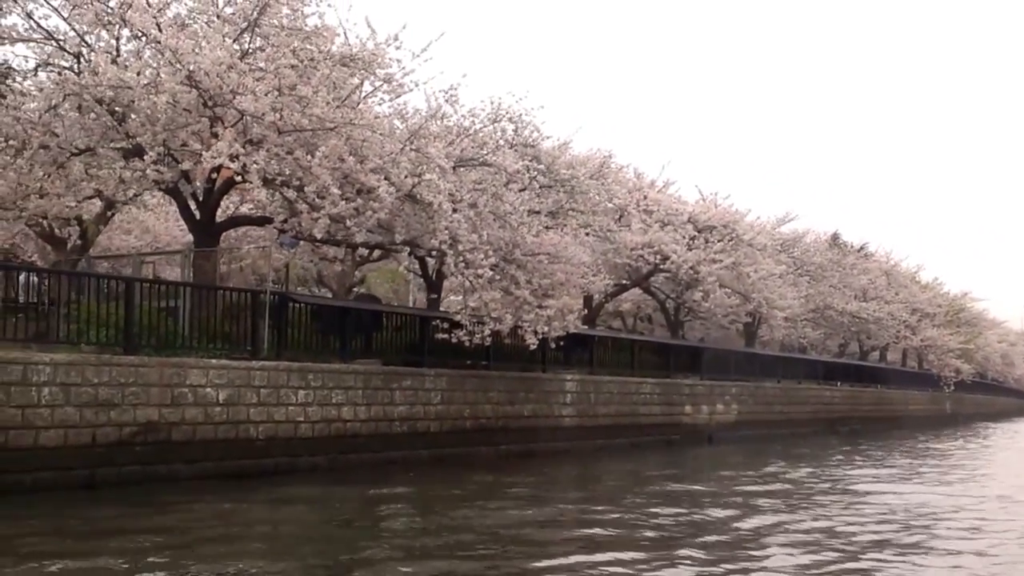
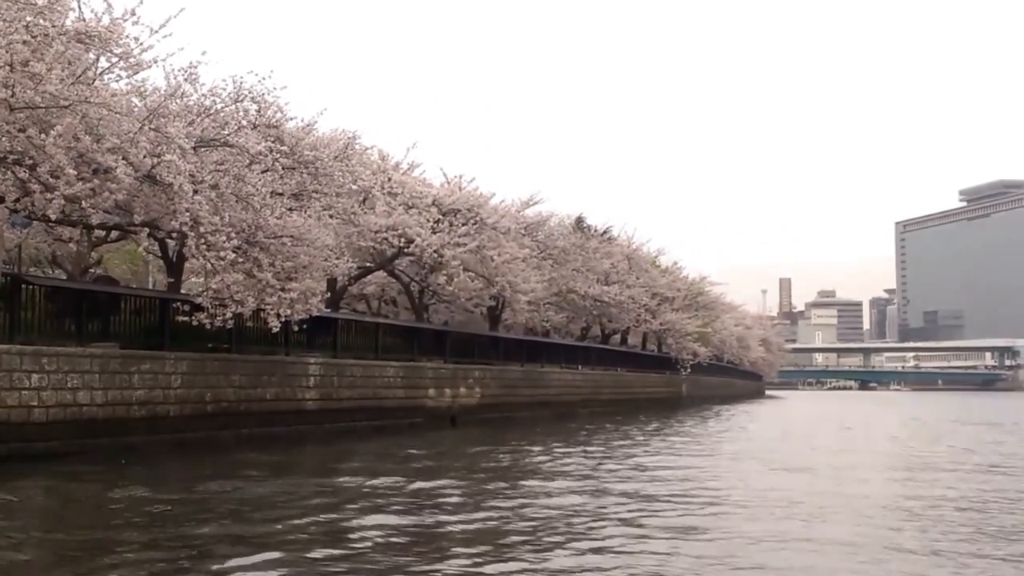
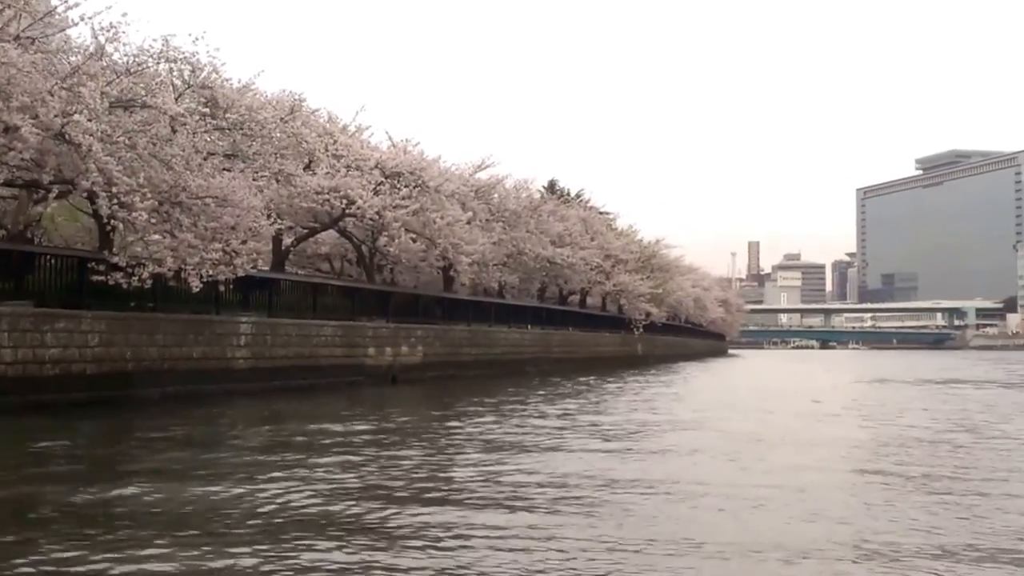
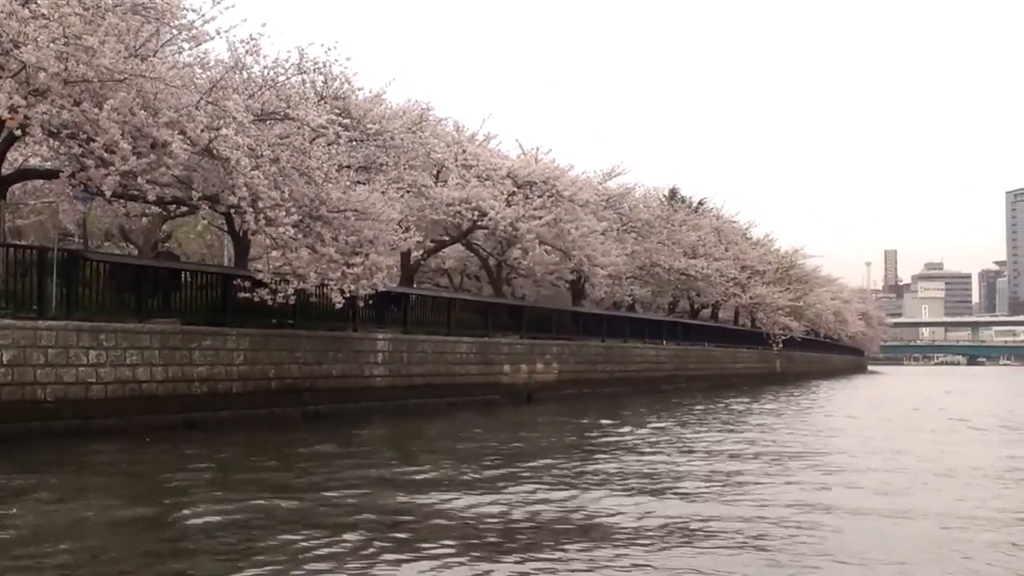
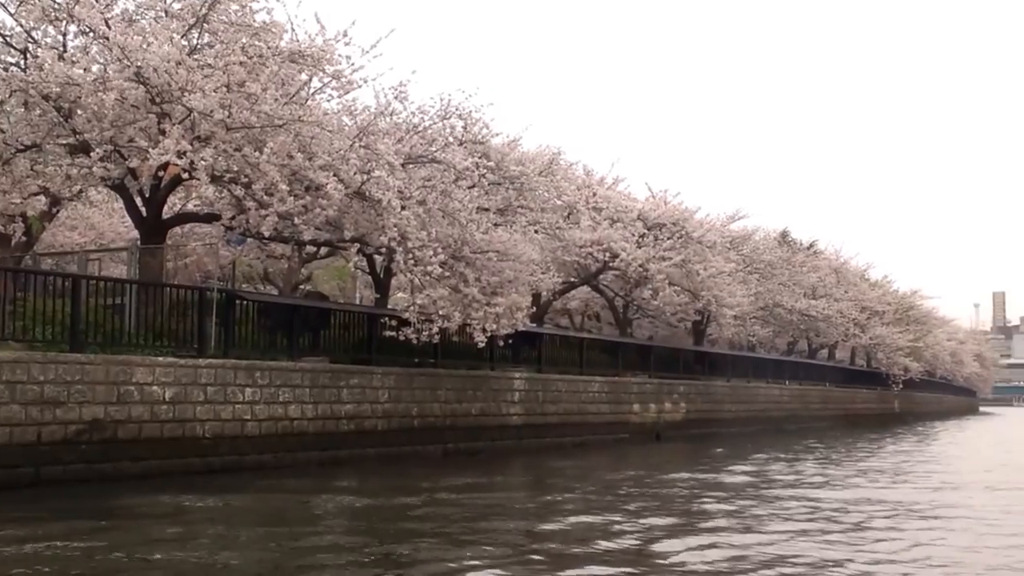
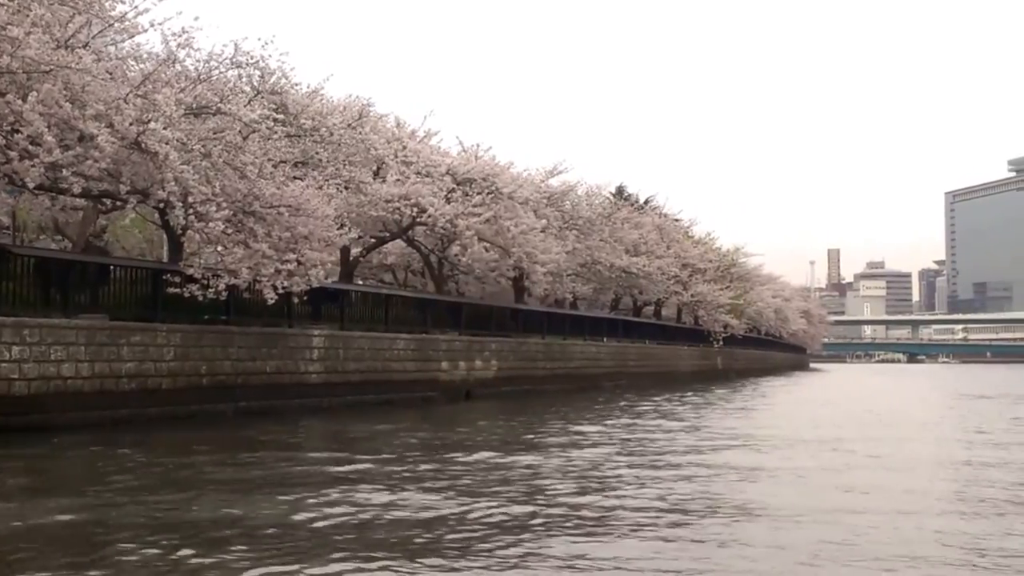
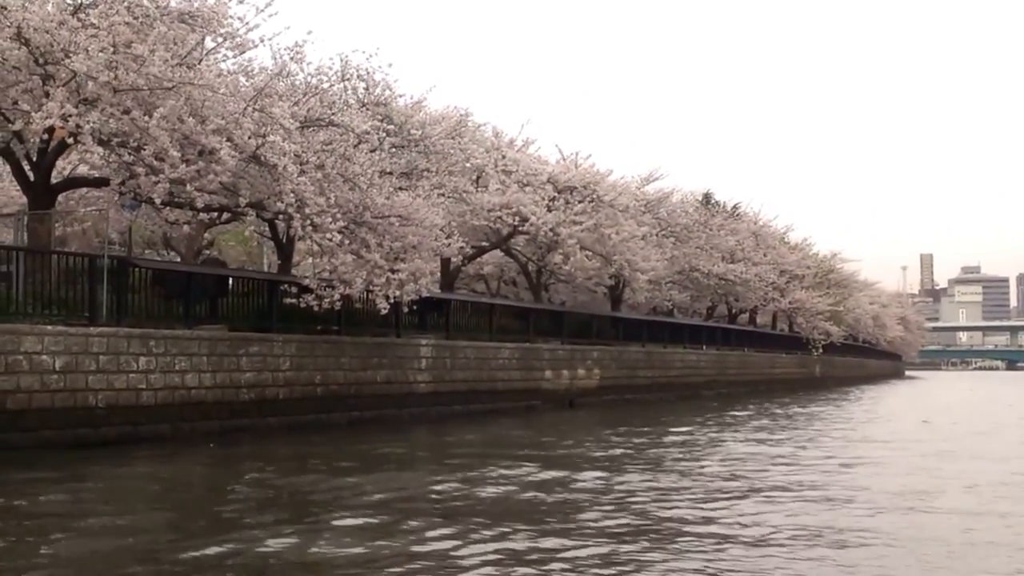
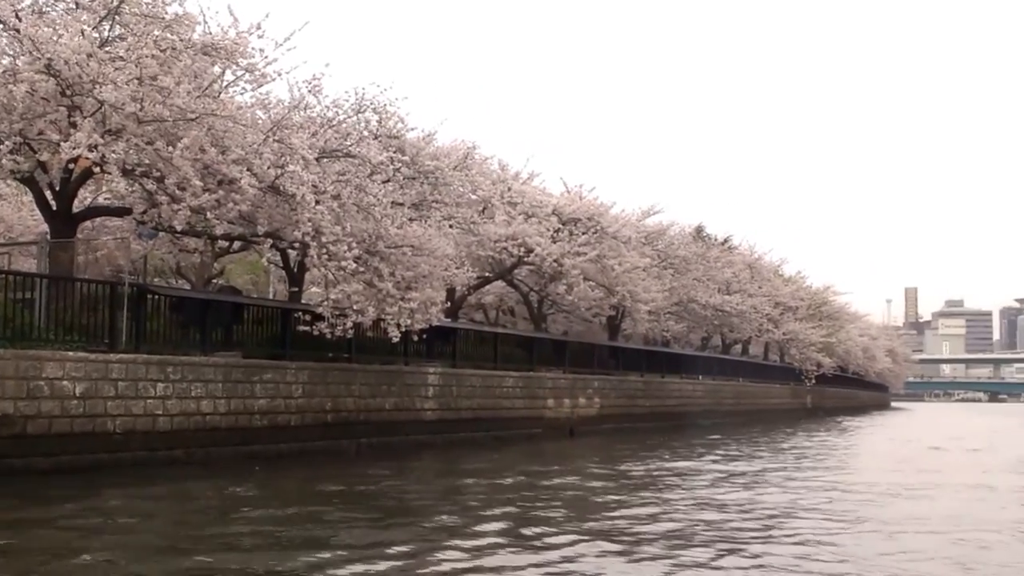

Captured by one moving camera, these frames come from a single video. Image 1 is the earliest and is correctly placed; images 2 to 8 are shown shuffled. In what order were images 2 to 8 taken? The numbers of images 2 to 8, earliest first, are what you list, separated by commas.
5, 8, 2, 7, 4, 6, 3
